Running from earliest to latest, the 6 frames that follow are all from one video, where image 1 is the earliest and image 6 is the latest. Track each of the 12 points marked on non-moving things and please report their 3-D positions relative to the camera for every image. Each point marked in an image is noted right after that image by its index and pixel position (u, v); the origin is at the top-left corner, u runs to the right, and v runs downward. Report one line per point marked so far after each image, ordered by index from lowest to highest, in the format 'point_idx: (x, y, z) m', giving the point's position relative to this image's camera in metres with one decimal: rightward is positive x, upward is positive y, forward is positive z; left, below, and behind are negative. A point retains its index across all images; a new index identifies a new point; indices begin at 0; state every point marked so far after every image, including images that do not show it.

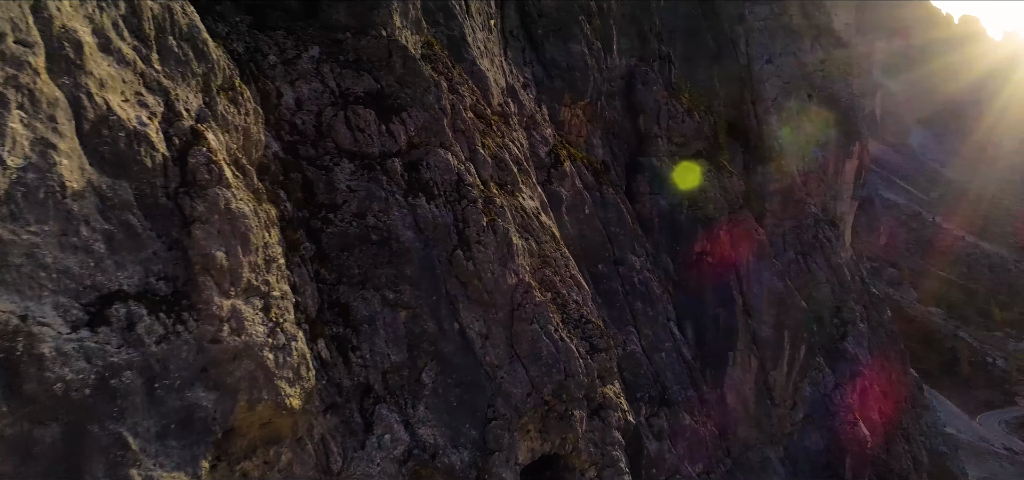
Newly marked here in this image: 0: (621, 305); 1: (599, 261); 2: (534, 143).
0: (+2.7, -1.6, +19.4) m
1: (+2.1, -0.5, +19.3) m
2: (+0.4, +2.2, +17.9) m
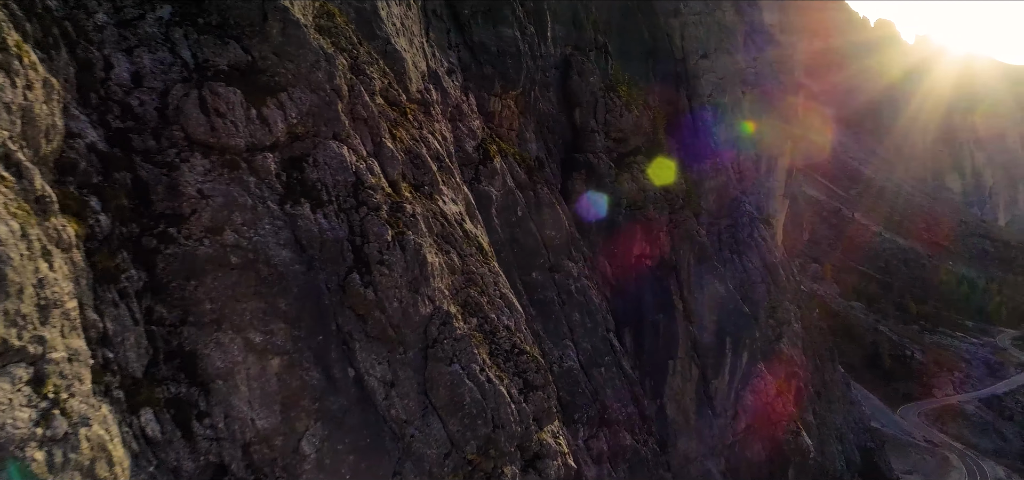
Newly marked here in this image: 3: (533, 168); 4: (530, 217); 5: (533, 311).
0: (+1.0, -1.7, +17.6) m
1: (+0.4, -0.6, +17.4) m
2: (-1.1, +2.1, +15.8) m
3: (+0.5, +1.7, +19.0) m
4: (+0.4, +0.5, +17.8) m
5: (+0.4, -1.5, +16.8) m
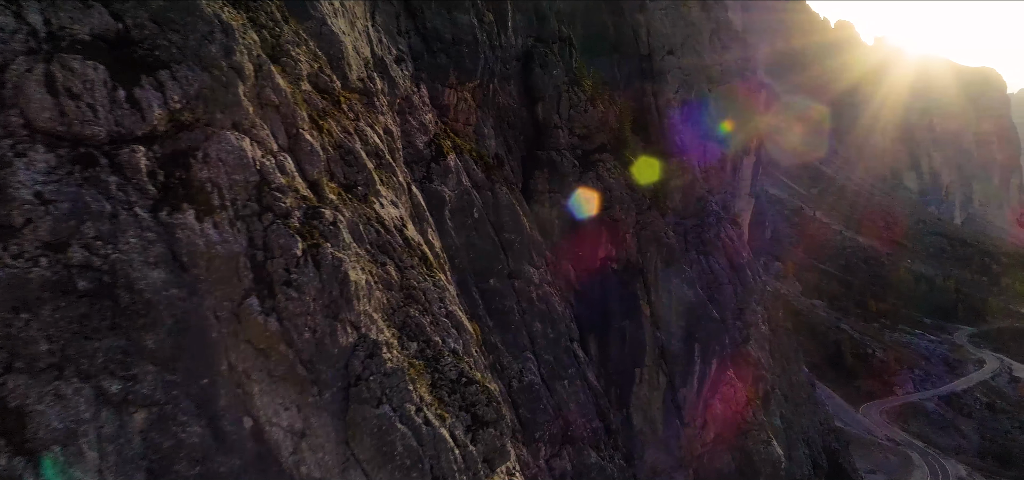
0: (+0.1, -1.8, +16.3) m
1: (-0.4, -0.7, +16.0) m
2: (-1.9, +2.0, +14.4) m
3: (-0.4, +1.6, +17.6) m
4: (-0.5, +0.4, +16.4) m
5: (-0.5, -1.6, +15.5) m
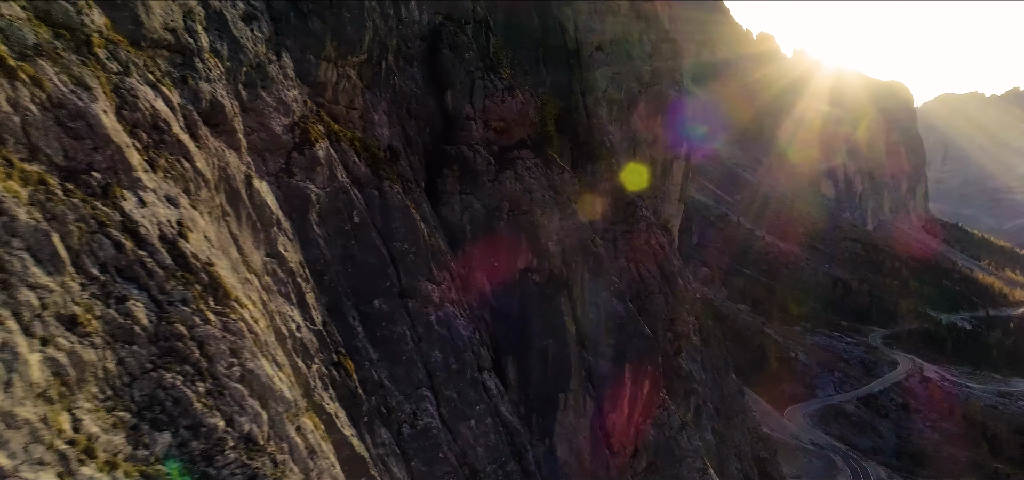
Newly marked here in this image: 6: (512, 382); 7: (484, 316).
0: (-1.6, -1.9, +13.1) m
1: (-2.2, -0.9, +12.8) m
2: (-3.6, +1.9, +11.1) m
3: (-2.3, +1.4, +14.4) m
4: (-2.3, +0.3, +13.2) m
5: (-2.2, -1.7, +12.3) m
6: (0.0, -3.4, +18.8) m
7: (-0.7, -1.8, +18.7) m
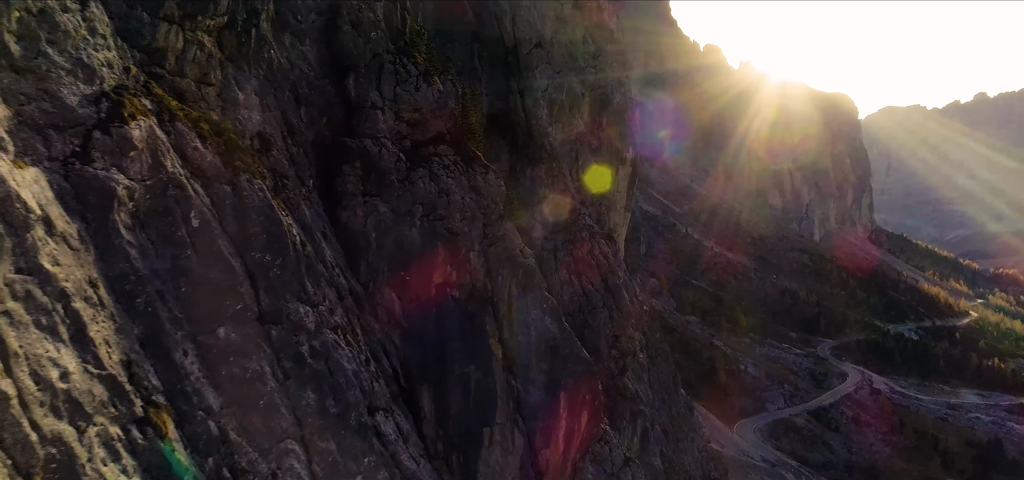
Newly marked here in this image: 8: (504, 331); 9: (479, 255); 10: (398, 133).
0: (-3.0, -2.1, +10.1) m
1: (-3.6, -1.0, +9.9) m
2: (-4.8, +1.8, +8.1) m
3: (-3.8, +1.3, +11.5) m
4: (-3.7, +0.1, +10.2) m
5: (-3.5, -1.9, +9.3) m
6: (-1.8, -3.6, +15.9) m
7: (-2.4, -2.0, +15.8) m
8: (-0.2, -2.1, +18.7) m
9: (-0.7, -0.3, +18.2) m
10: (-2.5, +2.3, +17.7) m
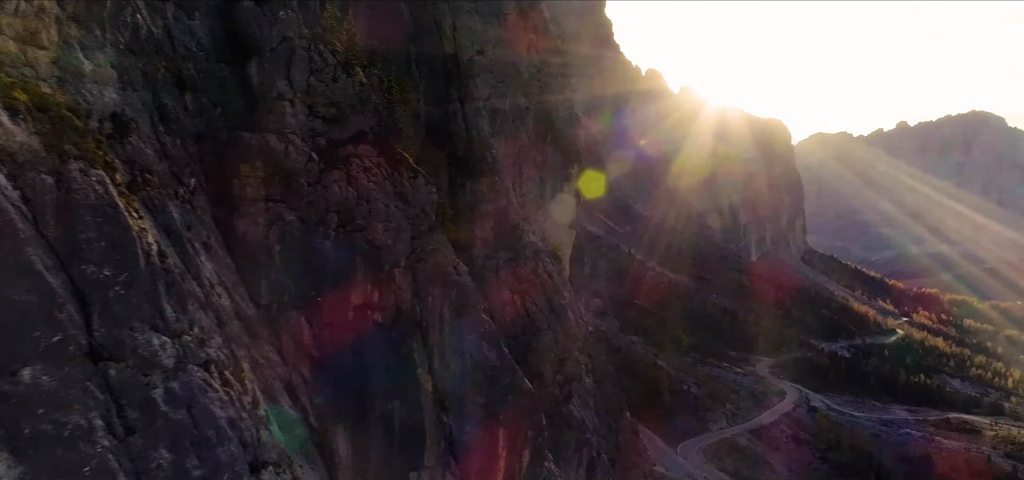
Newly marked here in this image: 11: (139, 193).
0: (-3.8, -2.1, +7.5) m
1: (-4.3, -1.1, +7.2) m
2: (-5.5, +1.7, +5.4) m
3: (-4.7, +1.2, +8.8) m
4: (-4.5, +0.1, +7.6) m
5: (-4.2, -1.9, +6.6) m
6: (-2.9, -3.8, +13.3) m
7: (-3.6, -2.2, +13.2) m
8: (-1.6, -2.4, +16.2) m
9: (-2.0, -0.6, +15.8) m
10: (-3.8, +2.1, +15.1) m
11: (-4.3, +0.6, +9.5) m
